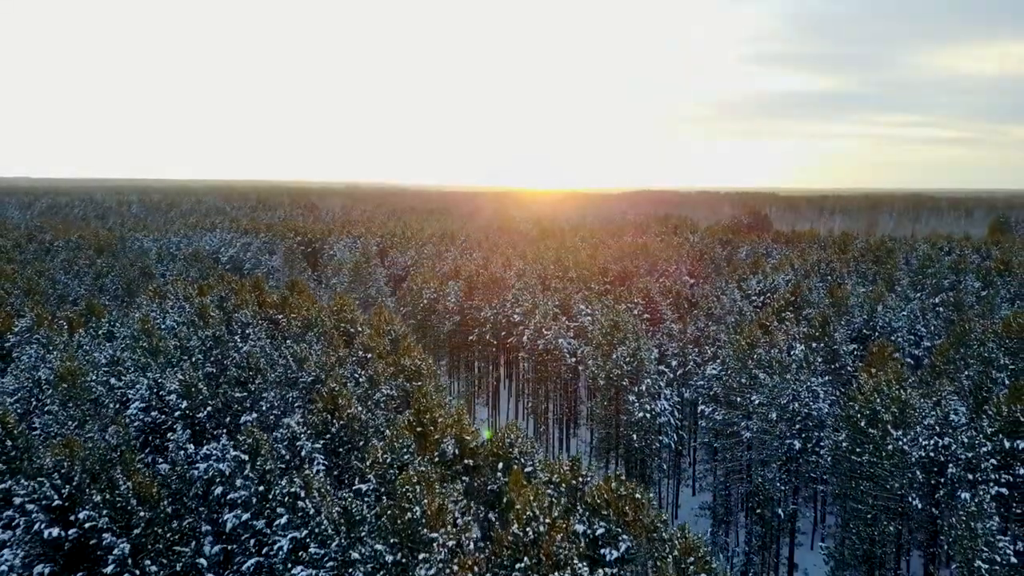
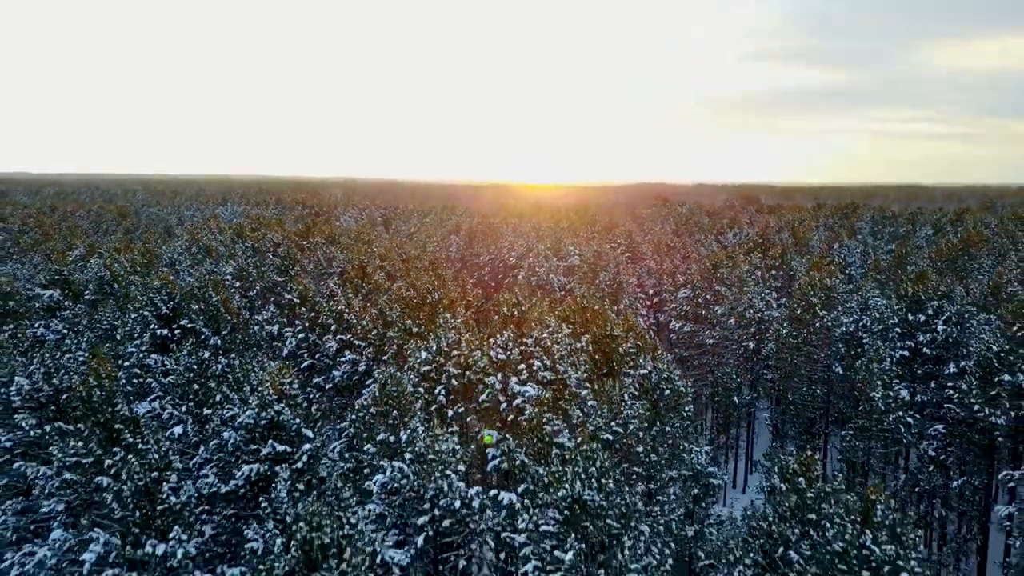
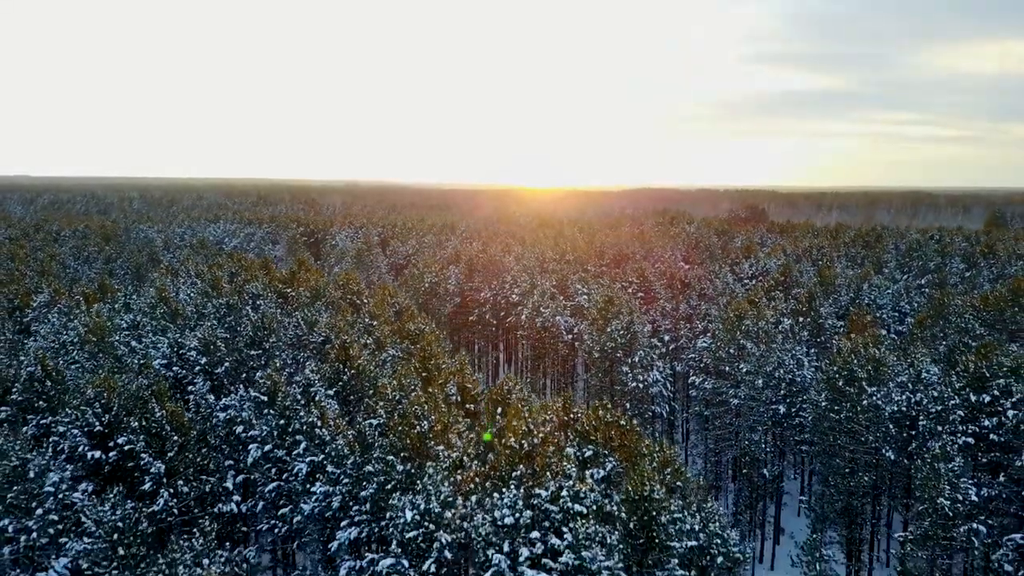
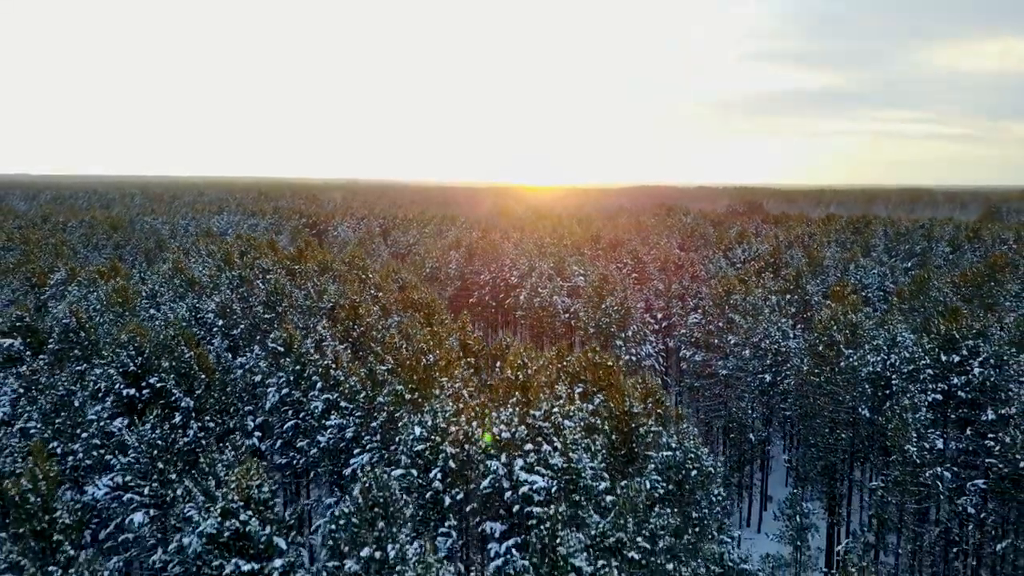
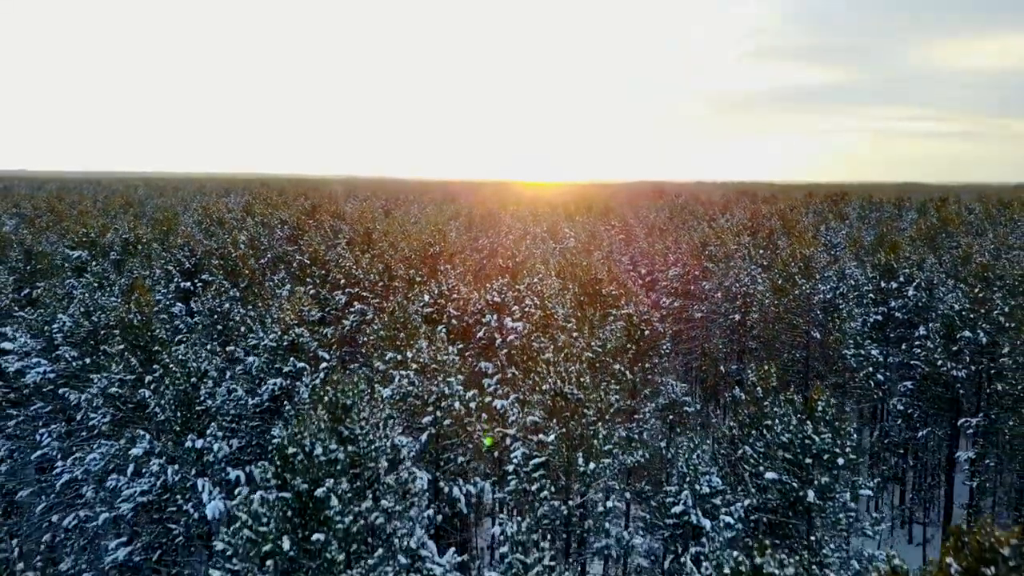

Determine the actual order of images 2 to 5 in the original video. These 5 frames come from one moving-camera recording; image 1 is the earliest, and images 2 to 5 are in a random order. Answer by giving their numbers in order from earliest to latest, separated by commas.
3, 4, 2, 5
